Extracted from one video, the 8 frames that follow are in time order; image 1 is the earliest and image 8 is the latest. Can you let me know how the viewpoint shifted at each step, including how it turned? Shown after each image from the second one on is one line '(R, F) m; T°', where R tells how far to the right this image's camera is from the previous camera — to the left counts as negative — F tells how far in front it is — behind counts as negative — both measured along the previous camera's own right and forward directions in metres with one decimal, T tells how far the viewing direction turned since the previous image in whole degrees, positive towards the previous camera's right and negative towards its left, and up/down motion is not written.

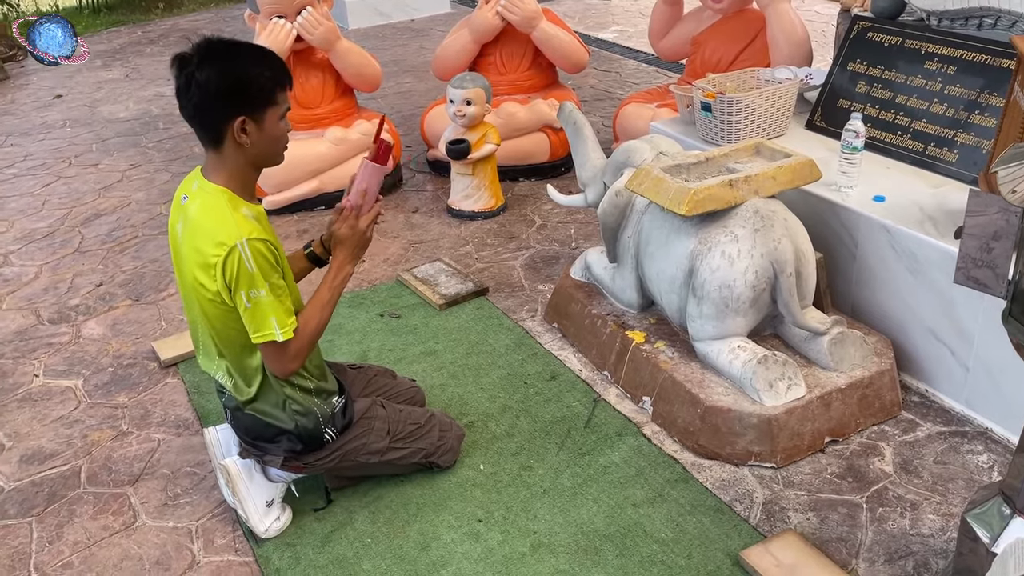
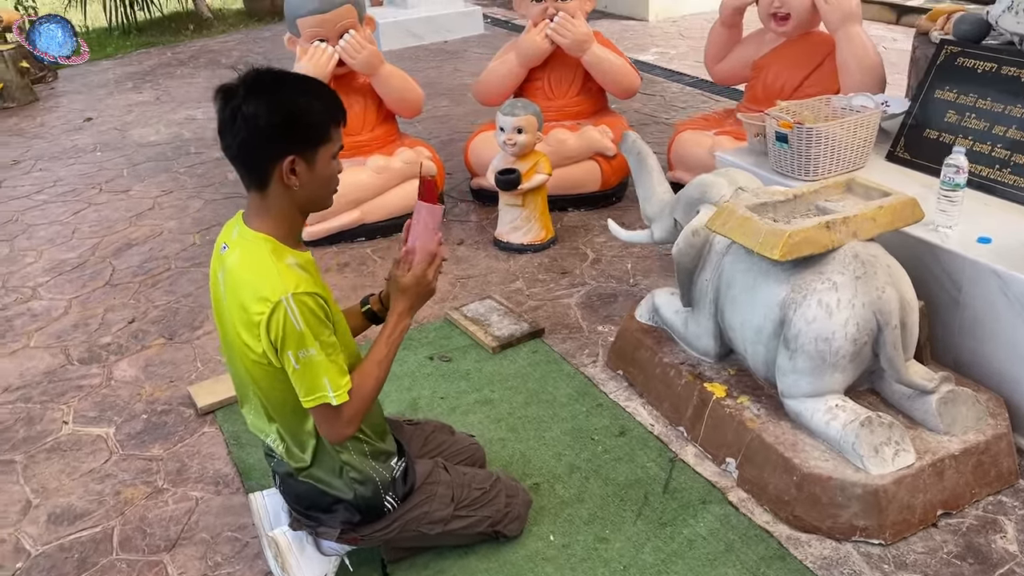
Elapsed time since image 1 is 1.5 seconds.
(-0.2, +0.2) m; -1°
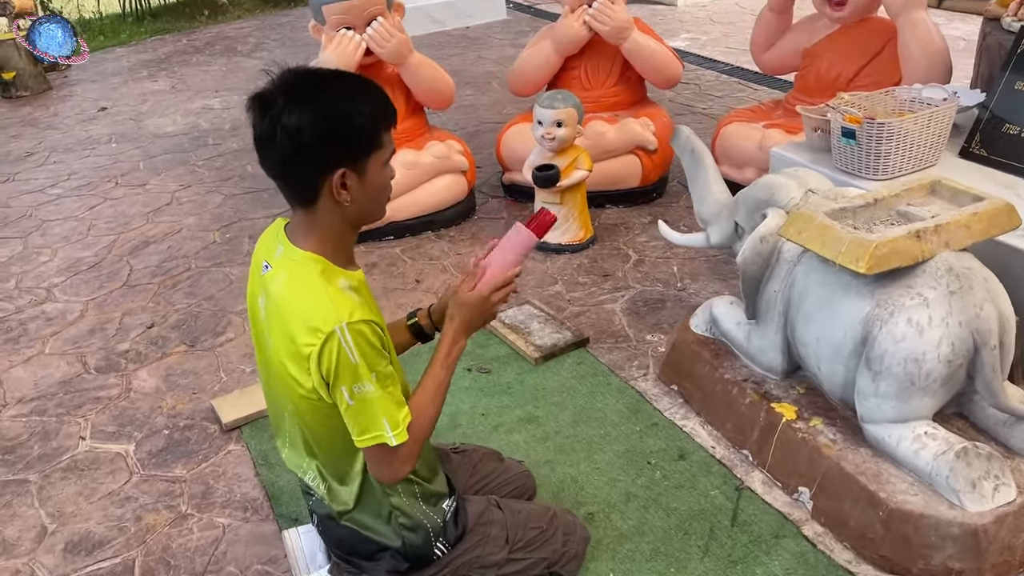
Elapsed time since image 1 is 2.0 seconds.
(-0.1, +0.2) m; -1°
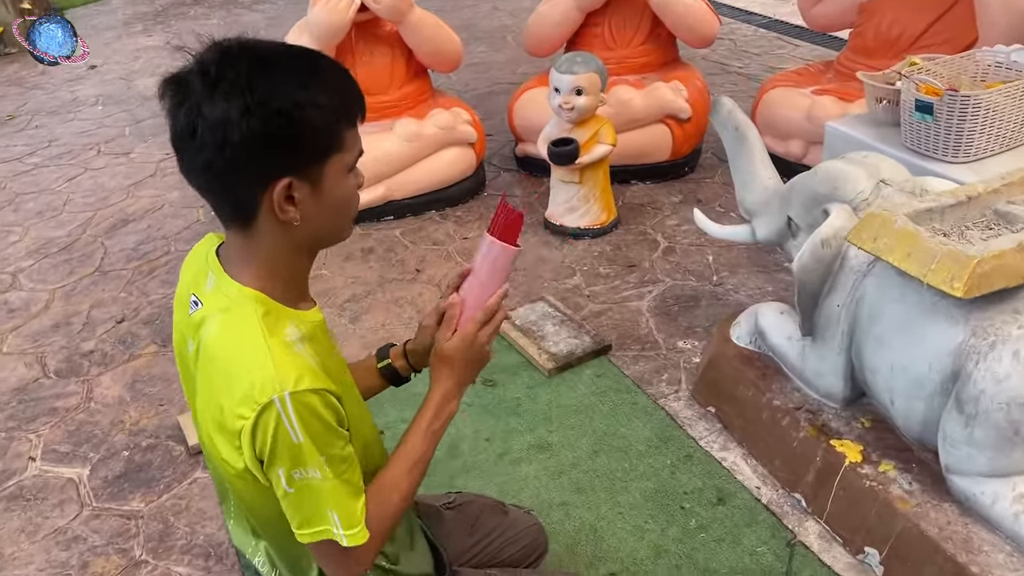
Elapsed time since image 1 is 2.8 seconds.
(0.0, +0.4) m; -1°
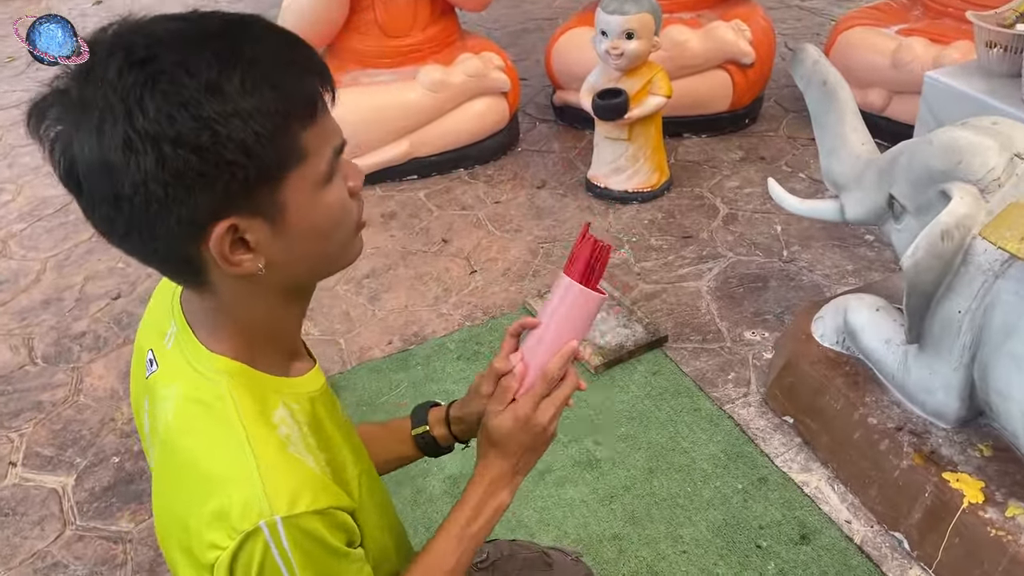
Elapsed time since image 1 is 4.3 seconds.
(0.0, +0.4) m; -2°
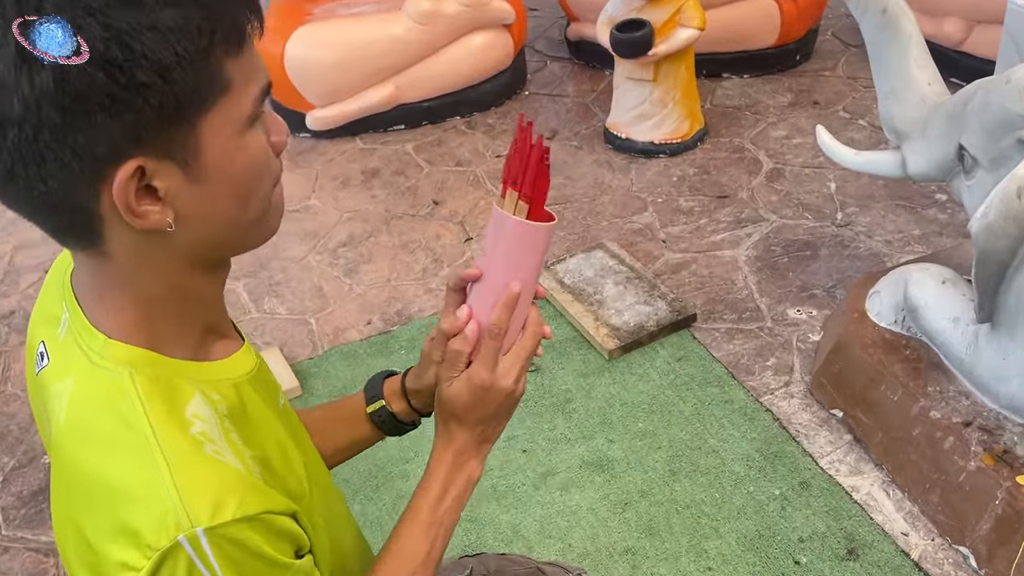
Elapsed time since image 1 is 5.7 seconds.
(+0.1, +0.4) m; -2°
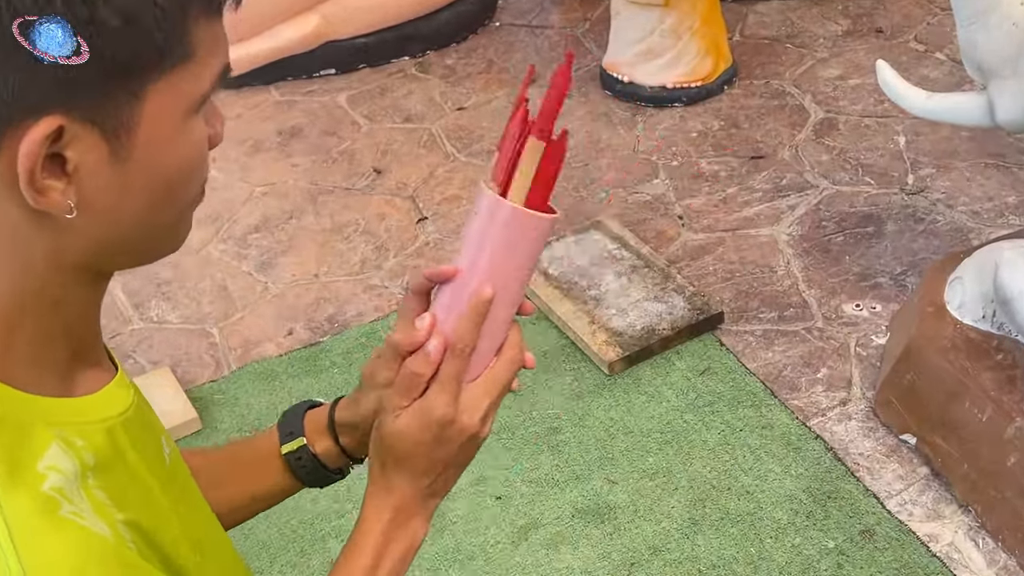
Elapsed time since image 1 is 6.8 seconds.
(+0.1, +0.6) m; -1°
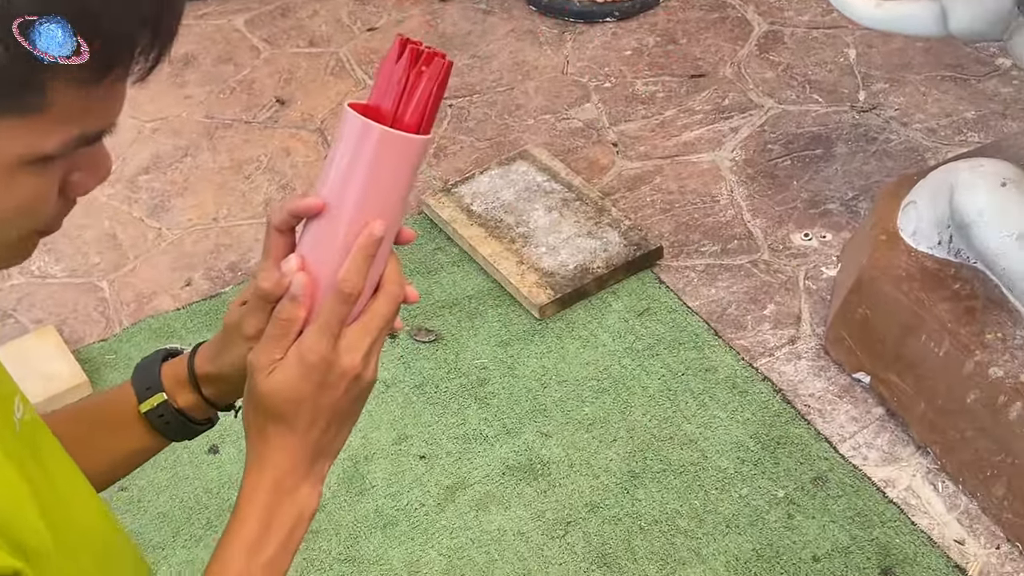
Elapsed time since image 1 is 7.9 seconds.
(+0.1, +0.1) m; +2°
